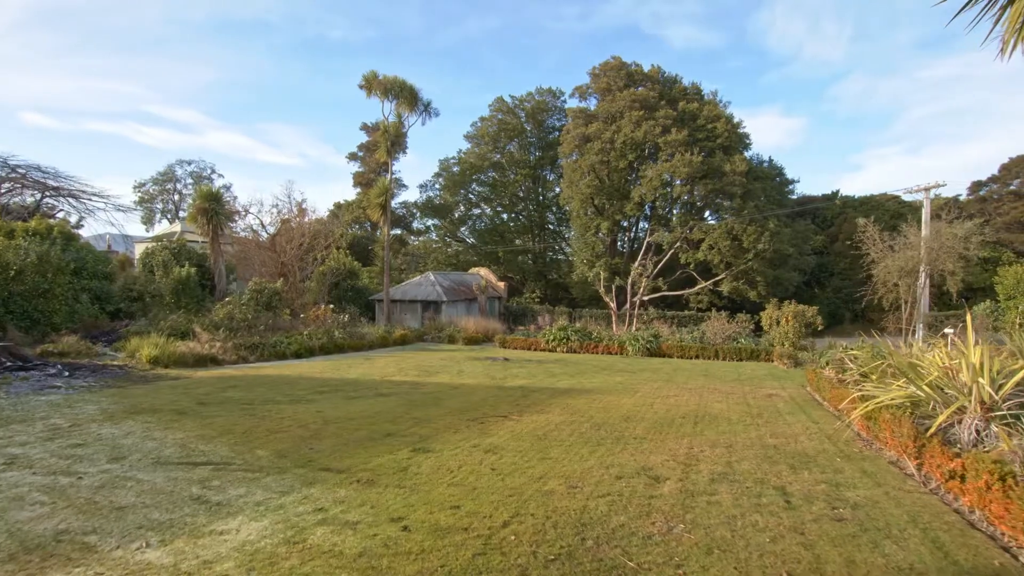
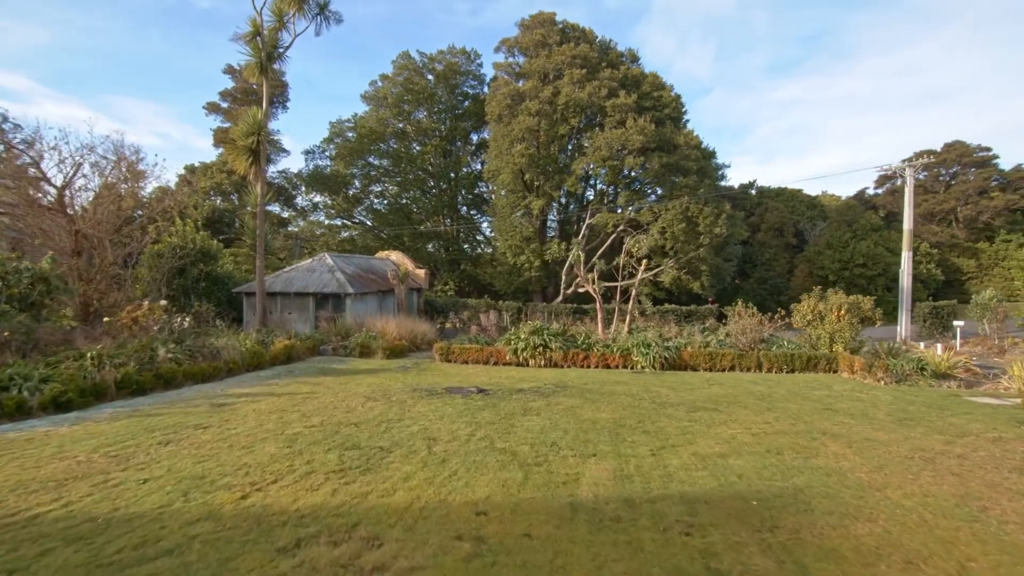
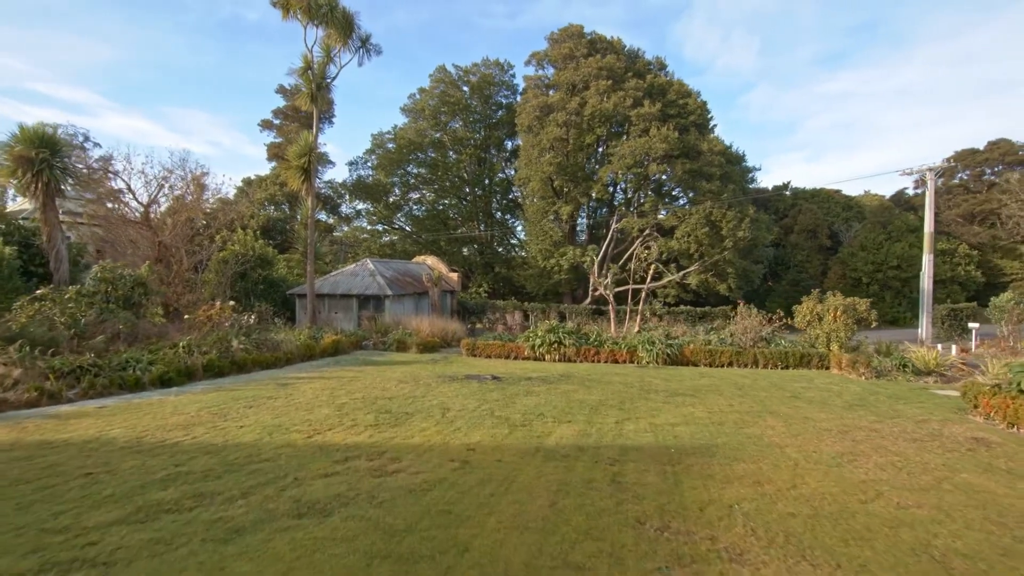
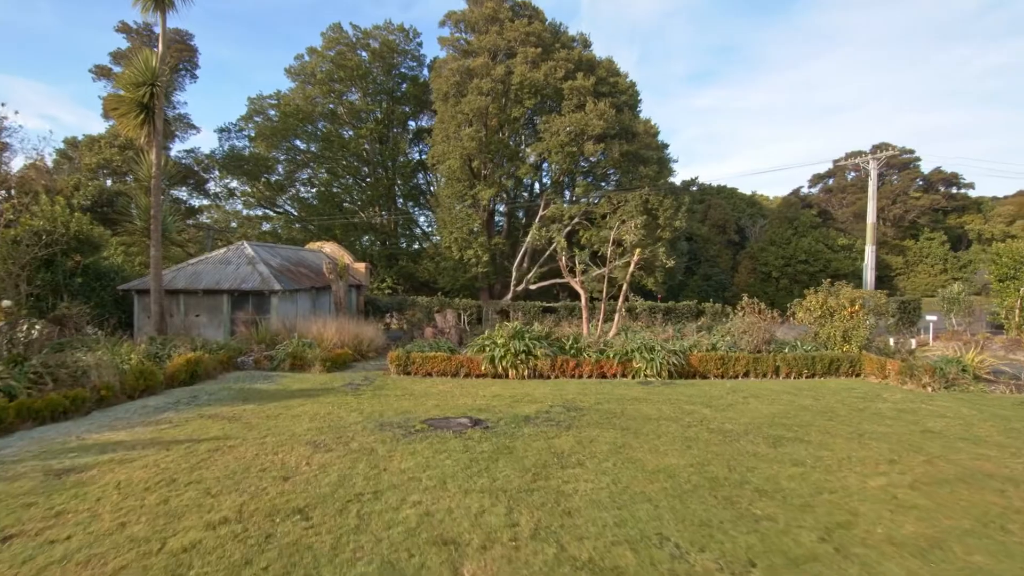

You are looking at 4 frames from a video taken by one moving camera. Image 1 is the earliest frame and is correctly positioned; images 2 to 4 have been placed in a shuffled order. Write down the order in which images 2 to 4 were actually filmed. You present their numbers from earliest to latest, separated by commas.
3, 2, 4
